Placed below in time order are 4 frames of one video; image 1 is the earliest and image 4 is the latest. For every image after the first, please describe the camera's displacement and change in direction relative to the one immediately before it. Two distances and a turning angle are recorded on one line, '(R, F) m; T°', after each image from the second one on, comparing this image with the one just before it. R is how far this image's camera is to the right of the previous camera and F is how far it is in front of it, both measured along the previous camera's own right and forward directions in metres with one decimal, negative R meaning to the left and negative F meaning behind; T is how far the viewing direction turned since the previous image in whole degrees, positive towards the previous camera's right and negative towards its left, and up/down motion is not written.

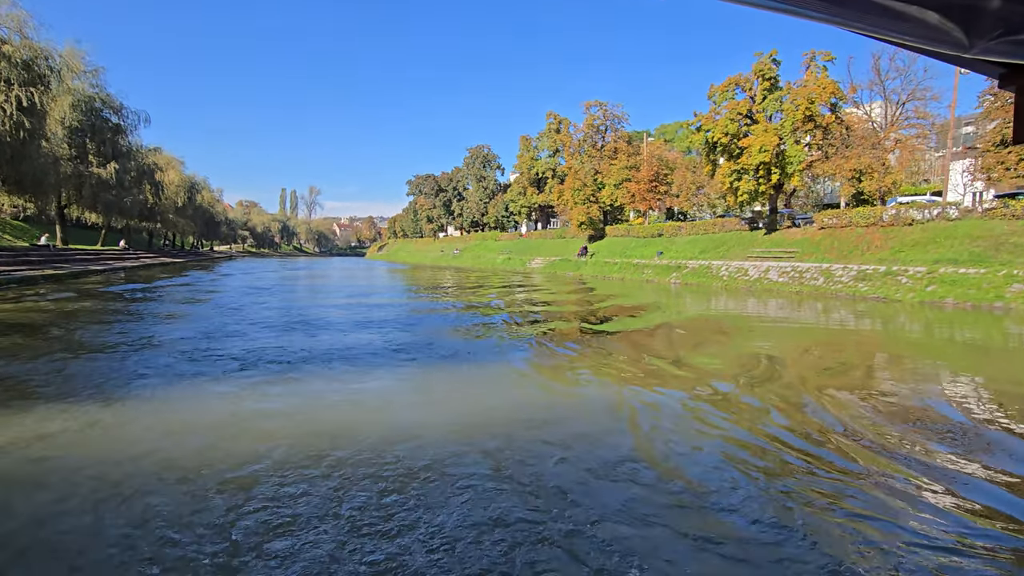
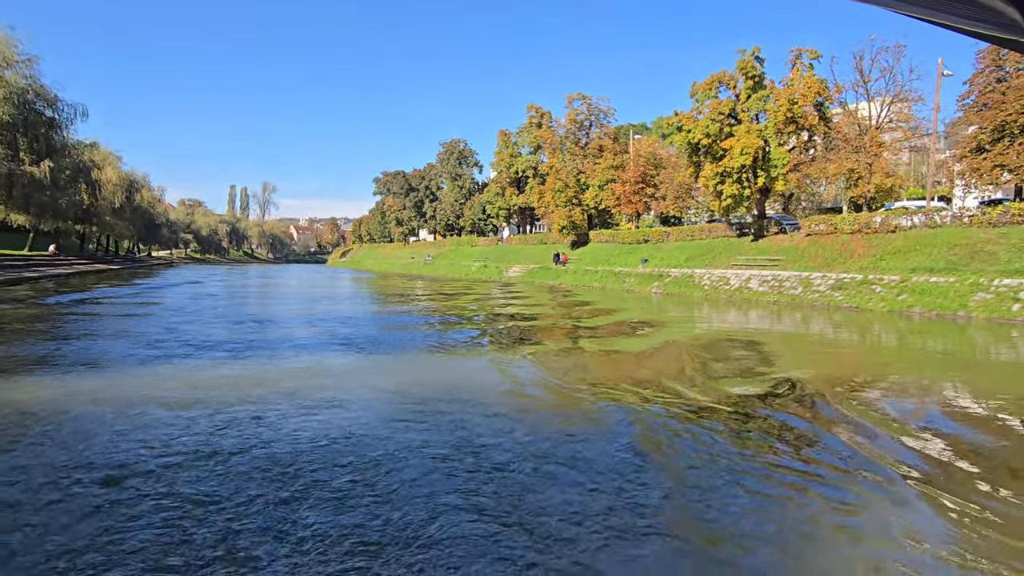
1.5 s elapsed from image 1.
(-0.5, +1.1) m; +4°
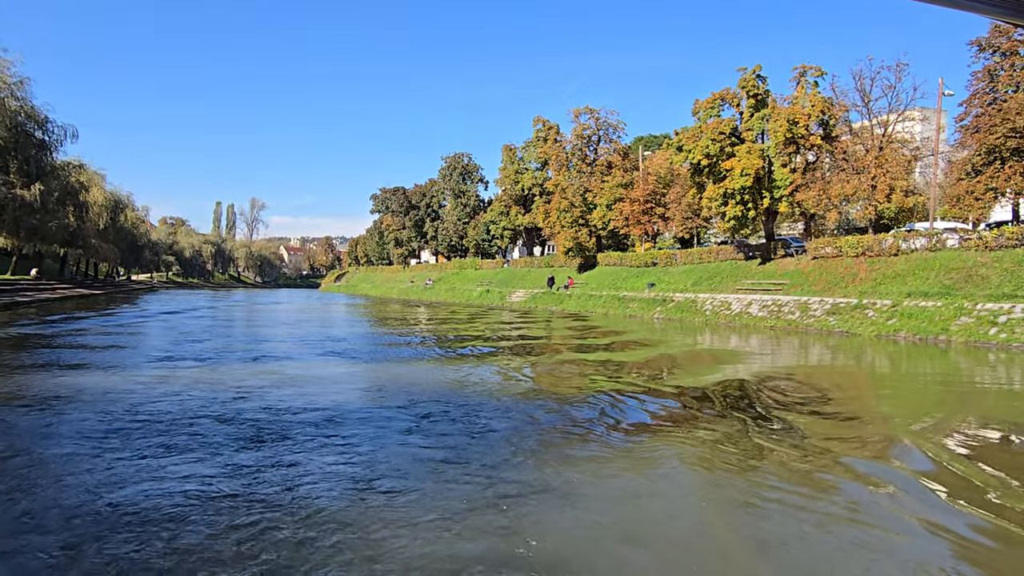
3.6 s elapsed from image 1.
(-0.5, +0.1) m; +1°
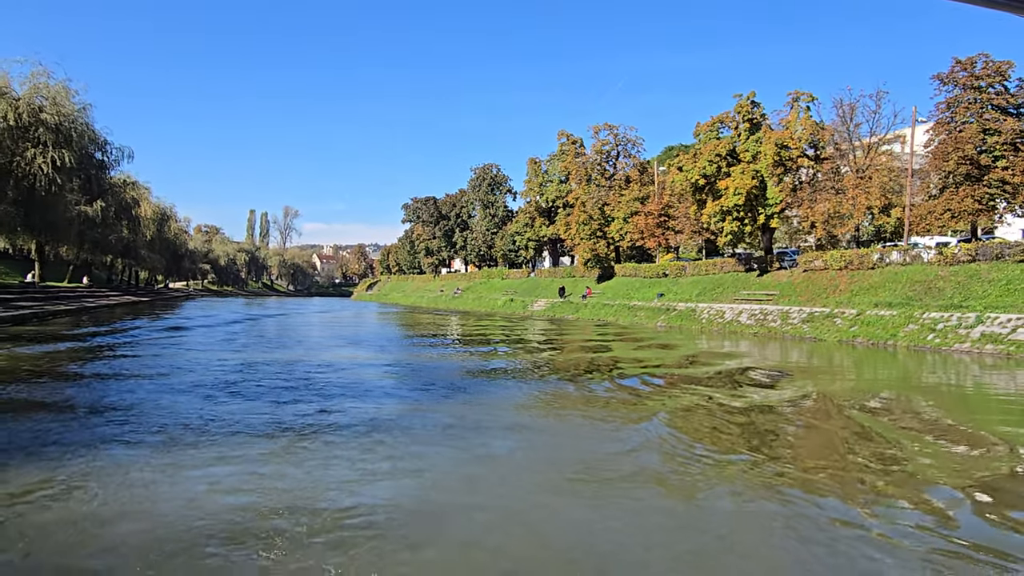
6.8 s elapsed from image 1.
(+0.9, -2.5) m; -3°
